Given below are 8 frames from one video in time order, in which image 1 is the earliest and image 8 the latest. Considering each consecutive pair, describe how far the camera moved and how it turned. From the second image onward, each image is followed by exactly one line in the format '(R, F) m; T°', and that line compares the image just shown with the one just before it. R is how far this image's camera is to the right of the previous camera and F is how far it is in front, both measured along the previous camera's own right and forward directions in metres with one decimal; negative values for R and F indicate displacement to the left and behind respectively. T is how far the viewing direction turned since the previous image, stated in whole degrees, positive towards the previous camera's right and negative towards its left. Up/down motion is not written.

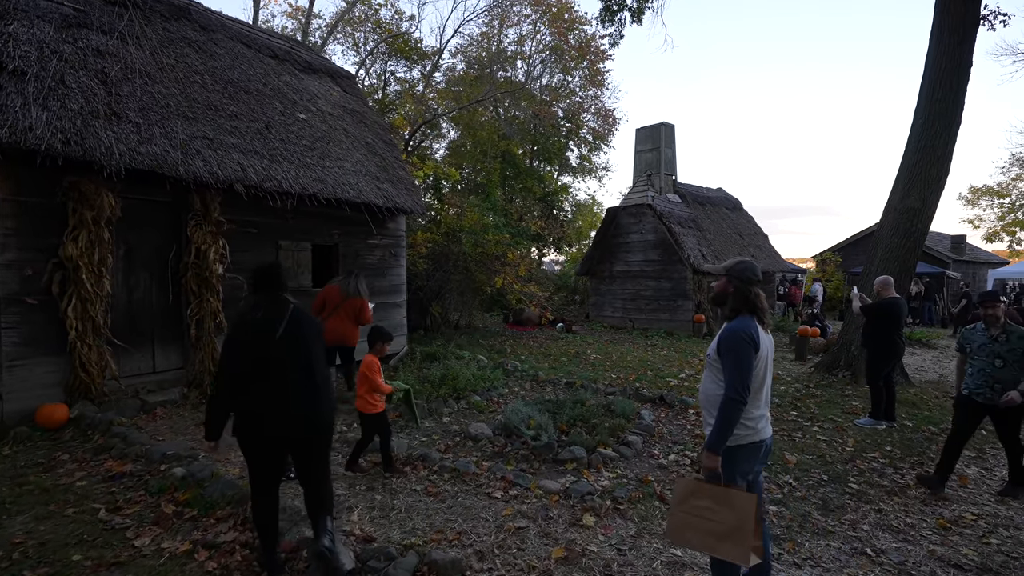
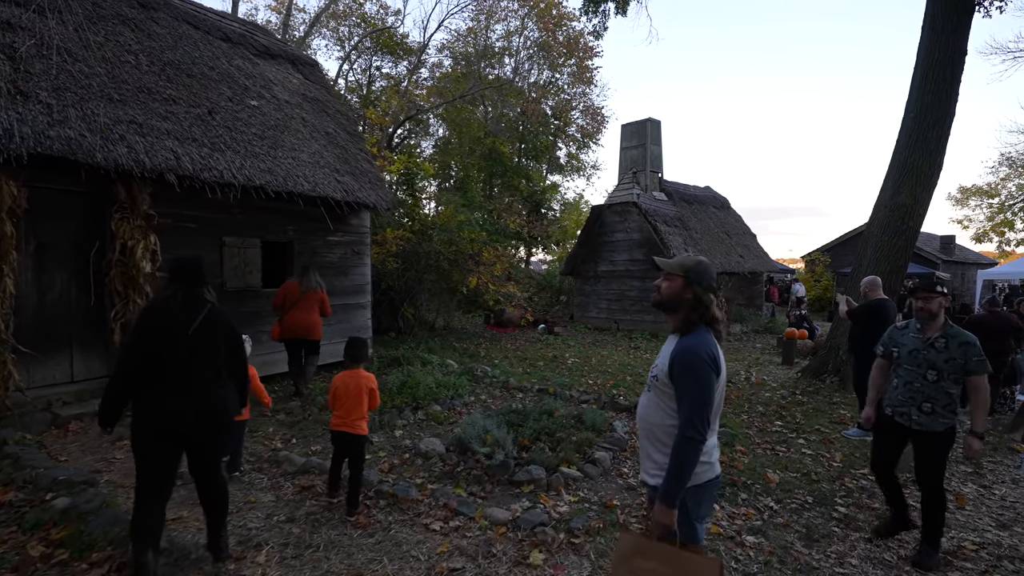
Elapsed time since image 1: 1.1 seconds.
(+0.4, +0.6) m; +1°
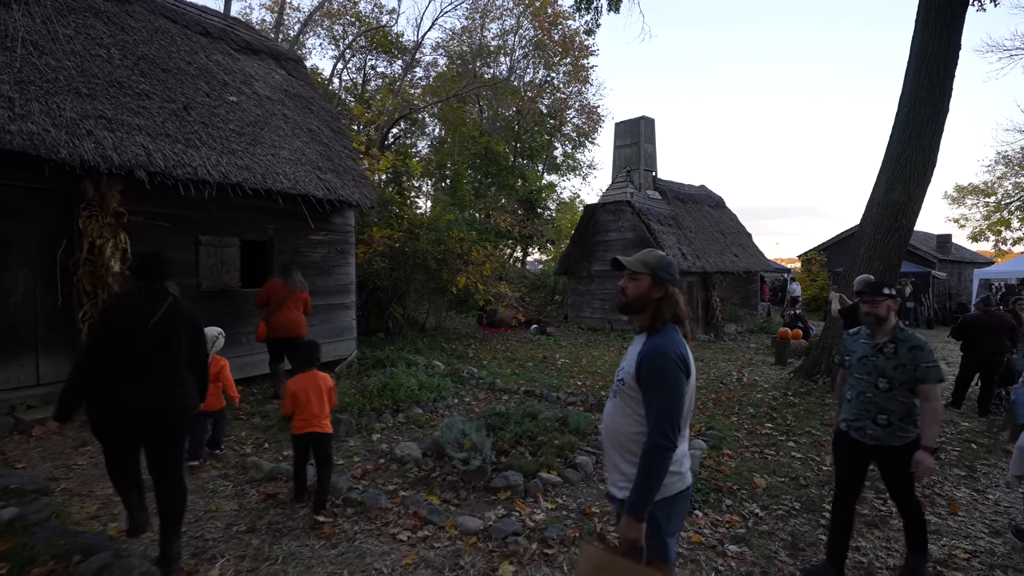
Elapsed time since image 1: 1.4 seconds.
(+0.2, +0.2) m; 0°
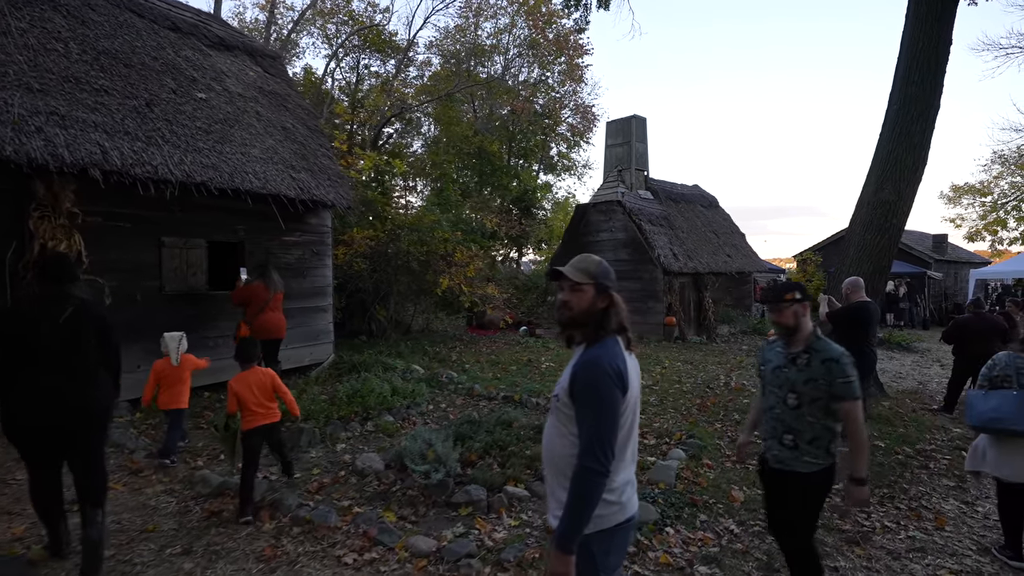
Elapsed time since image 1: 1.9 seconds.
(+0.3, +0.2) m; 0°
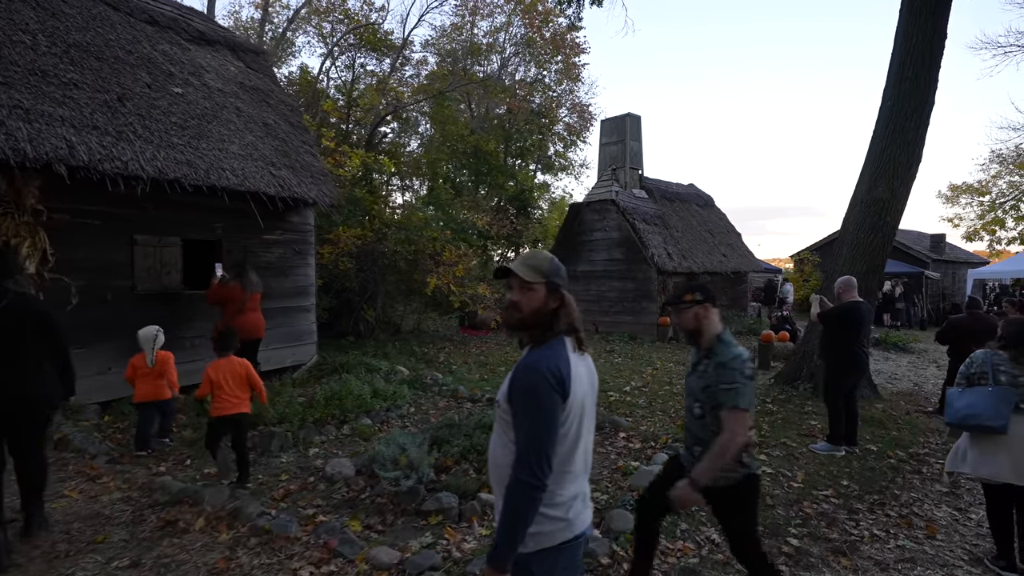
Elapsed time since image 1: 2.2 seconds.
(+0.2, +0.2) m; 0°
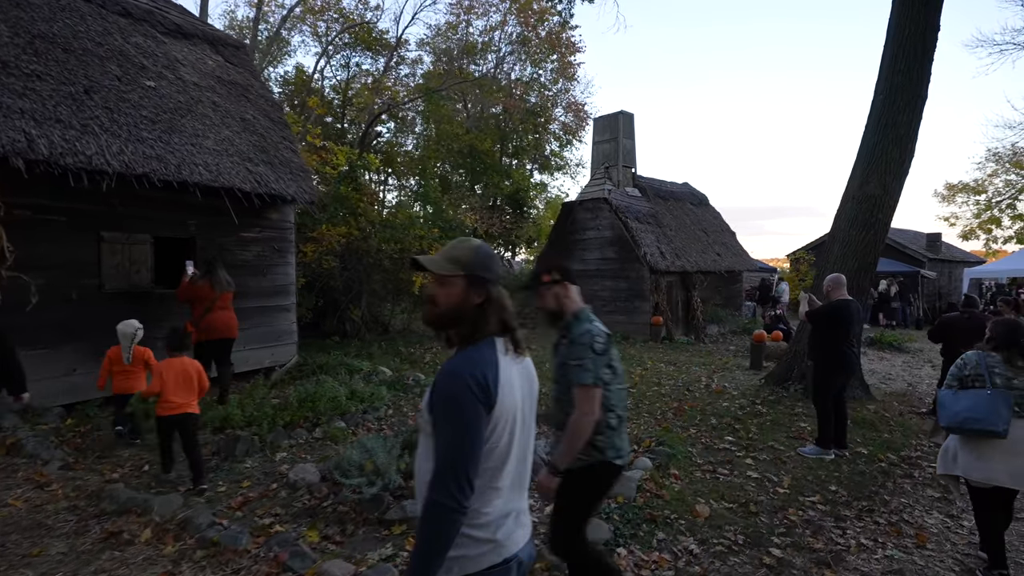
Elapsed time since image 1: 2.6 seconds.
(+0.2, +0.2) m; 0°
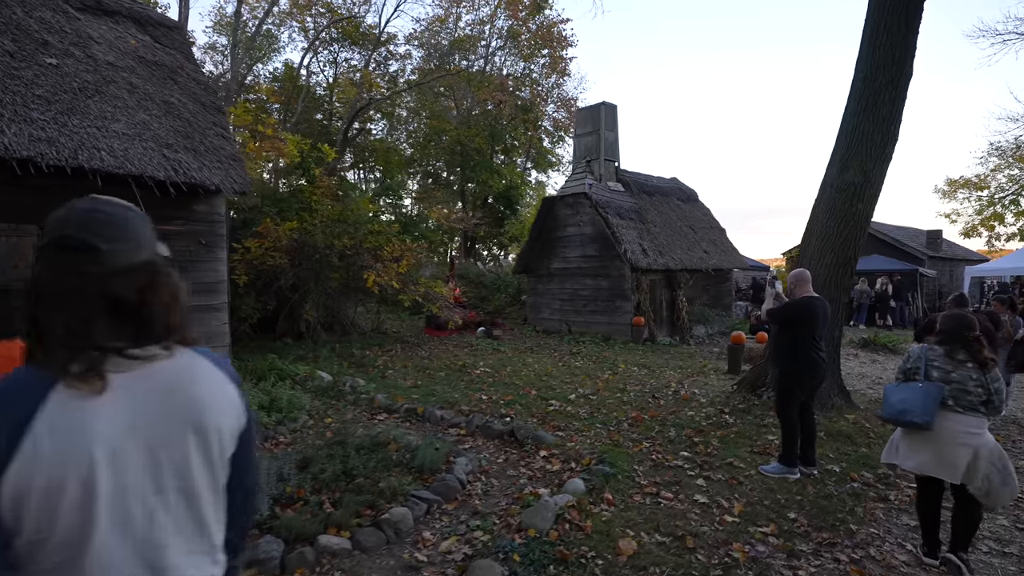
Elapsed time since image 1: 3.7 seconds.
(+0.8, +0.7) m; 0°
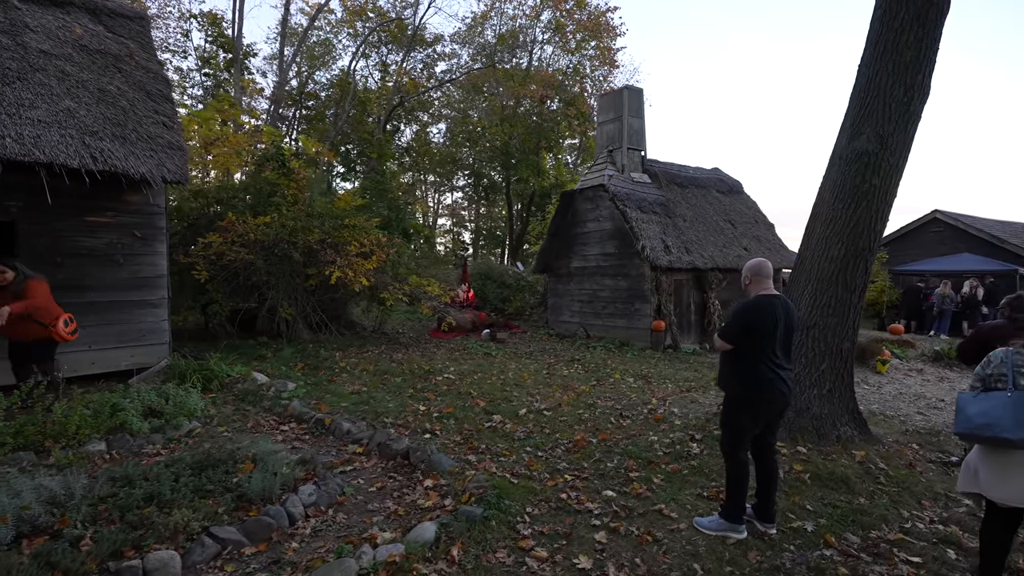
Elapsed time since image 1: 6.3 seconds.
(+1.7, +1.1) m; -8°
